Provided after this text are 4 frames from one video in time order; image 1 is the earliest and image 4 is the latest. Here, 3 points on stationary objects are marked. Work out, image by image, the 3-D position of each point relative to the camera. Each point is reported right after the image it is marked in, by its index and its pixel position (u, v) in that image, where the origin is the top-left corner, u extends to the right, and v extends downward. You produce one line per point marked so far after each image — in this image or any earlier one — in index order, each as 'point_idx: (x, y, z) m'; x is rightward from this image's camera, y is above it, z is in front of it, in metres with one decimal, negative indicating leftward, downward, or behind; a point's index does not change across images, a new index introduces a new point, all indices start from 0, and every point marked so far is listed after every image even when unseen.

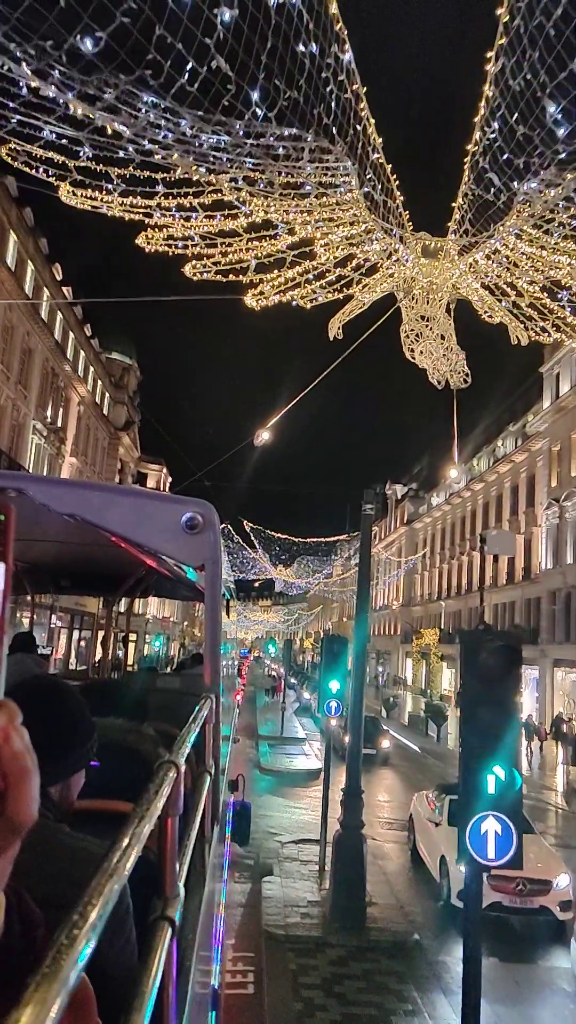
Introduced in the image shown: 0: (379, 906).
0: (+1.2, -5.2, +10.1) m
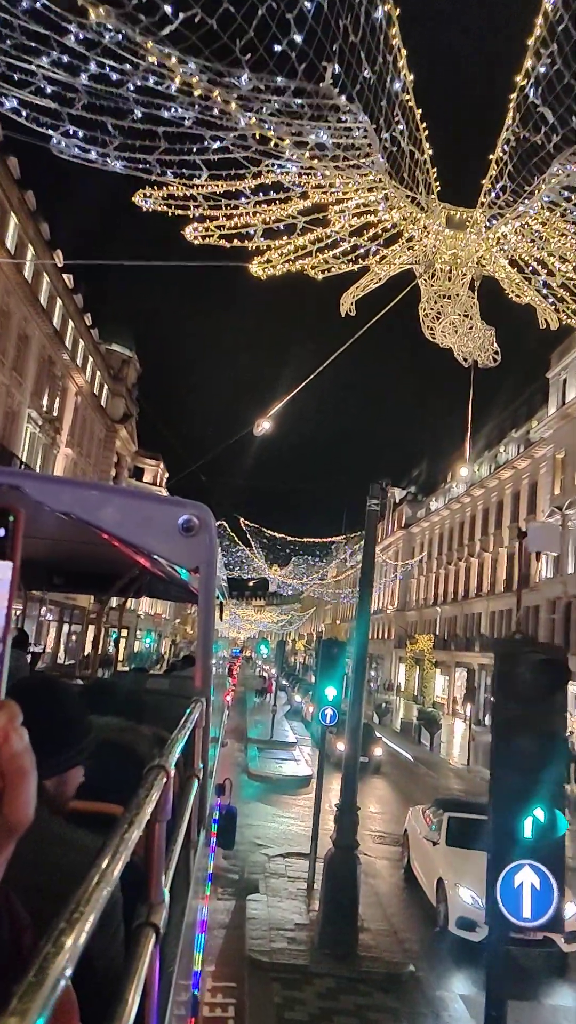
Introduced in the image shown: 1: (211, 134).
0: (+1.0, -5.1, +9.4) m
1: (-0.7, +3.3, +6.9) m
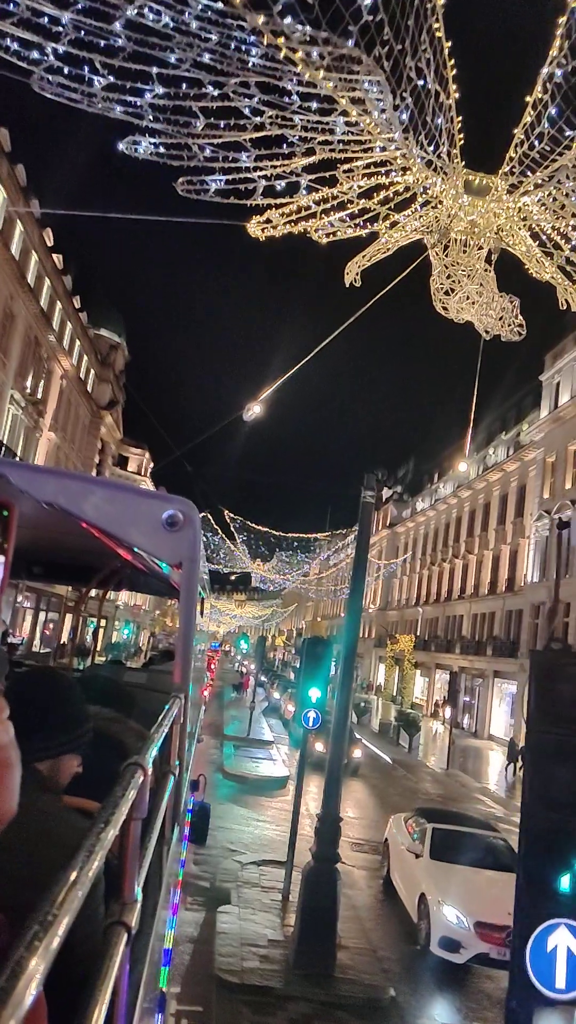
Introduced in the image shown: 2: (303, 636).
0: (+0.7, -5.0, +8.9) m
1: (-0.6, +3.5, +6.2) m
2: (+0.2, -1.8, +11.5) m
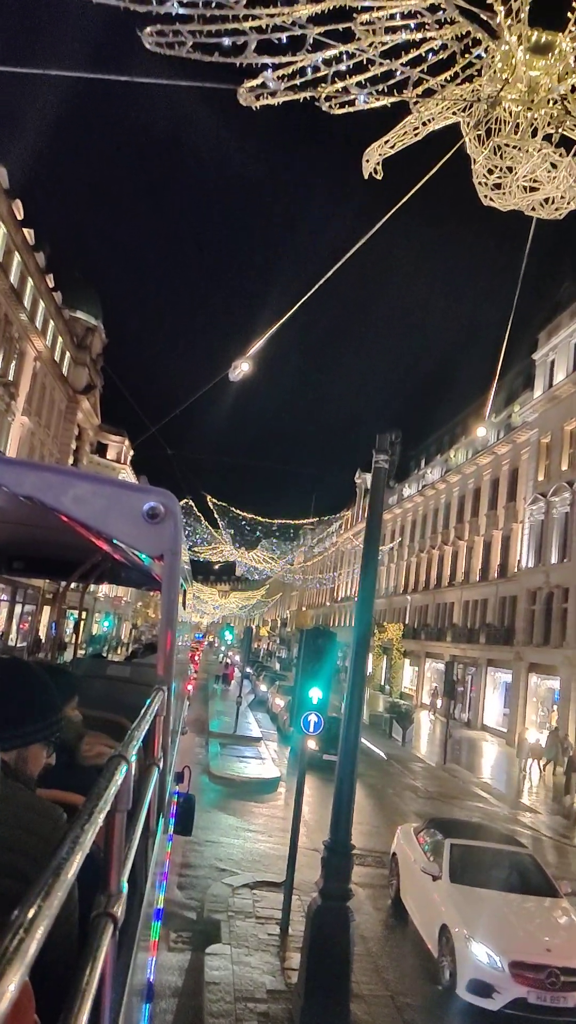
0: (+0.7, -4.7, +7.5) m
1: (-0.6, +3.7, +4.7) m
2: (+0.2, -1.5, +10.0) m
